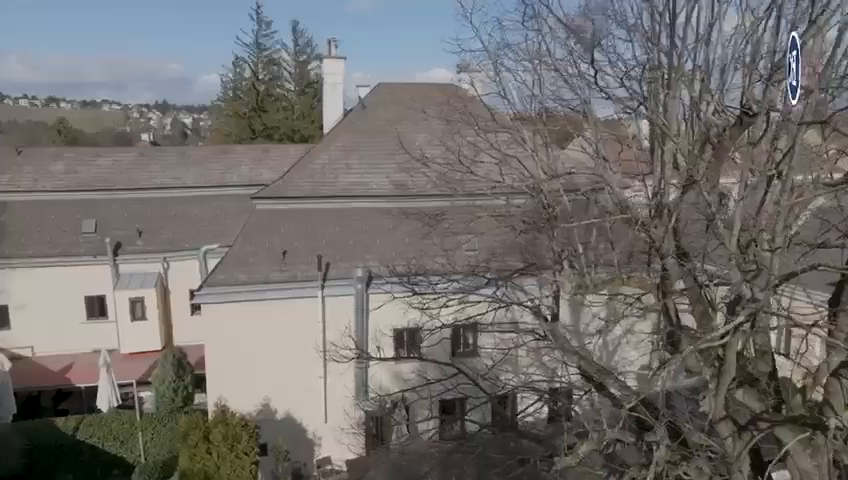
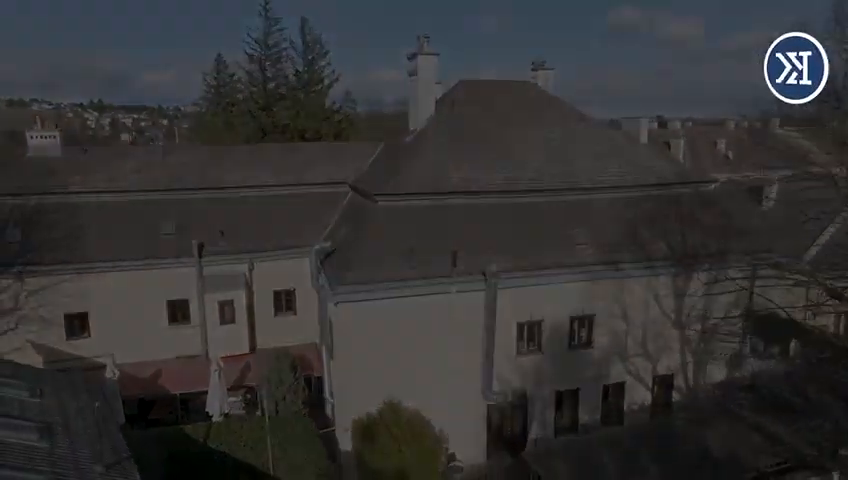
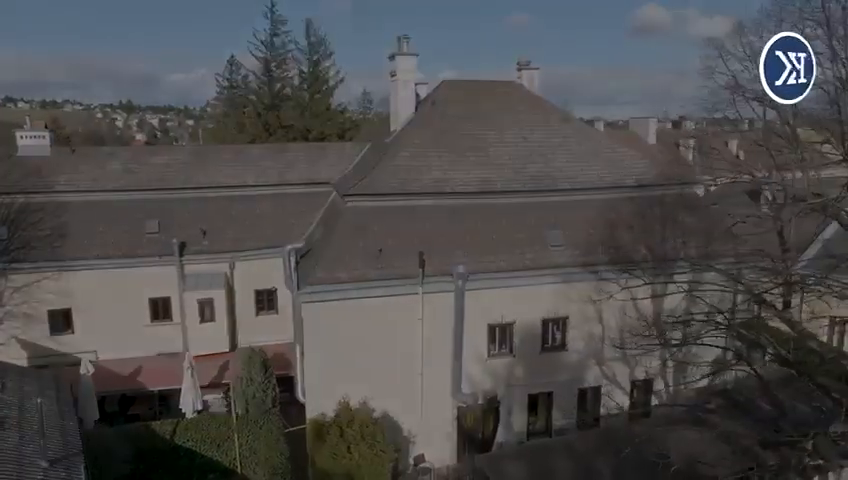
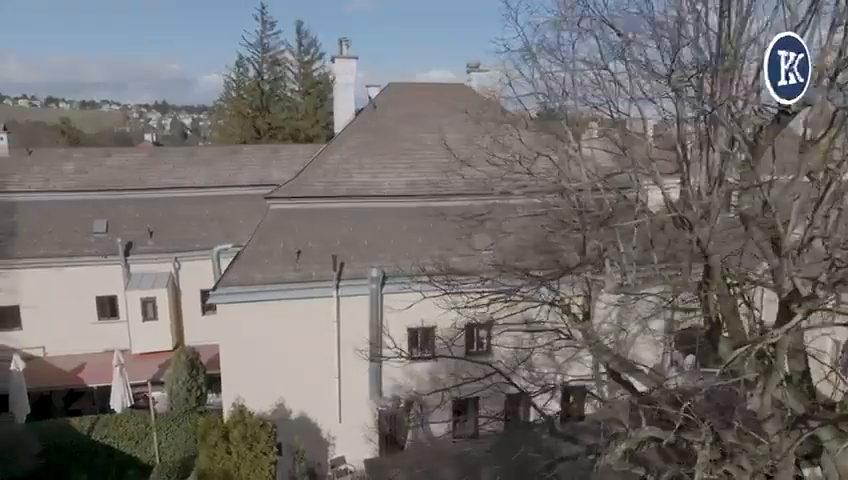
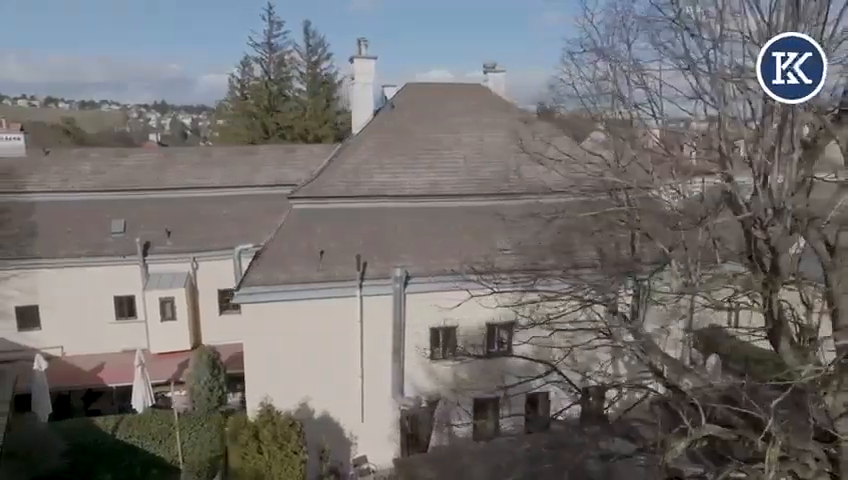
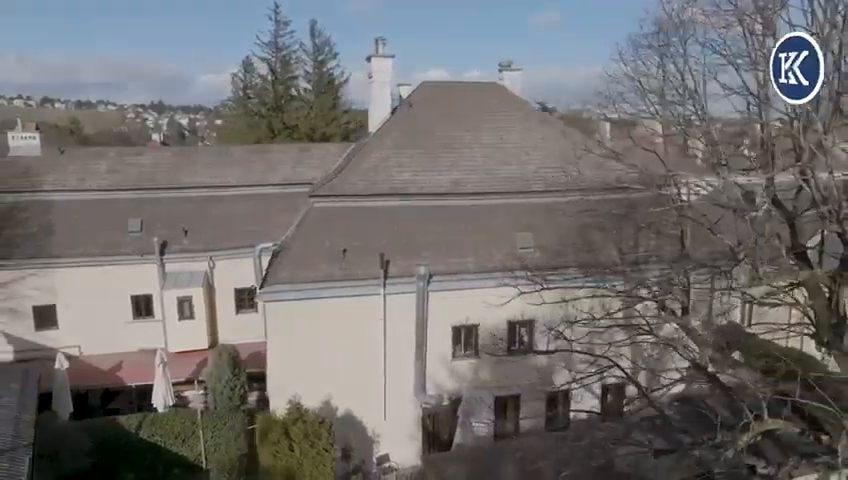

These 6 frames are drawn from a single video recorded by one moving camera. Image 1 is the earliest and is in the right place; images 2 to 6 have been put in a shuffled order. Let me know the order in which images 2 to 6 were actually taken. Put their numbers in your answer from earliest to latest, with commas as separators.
4, 5, 6, 3, 2
